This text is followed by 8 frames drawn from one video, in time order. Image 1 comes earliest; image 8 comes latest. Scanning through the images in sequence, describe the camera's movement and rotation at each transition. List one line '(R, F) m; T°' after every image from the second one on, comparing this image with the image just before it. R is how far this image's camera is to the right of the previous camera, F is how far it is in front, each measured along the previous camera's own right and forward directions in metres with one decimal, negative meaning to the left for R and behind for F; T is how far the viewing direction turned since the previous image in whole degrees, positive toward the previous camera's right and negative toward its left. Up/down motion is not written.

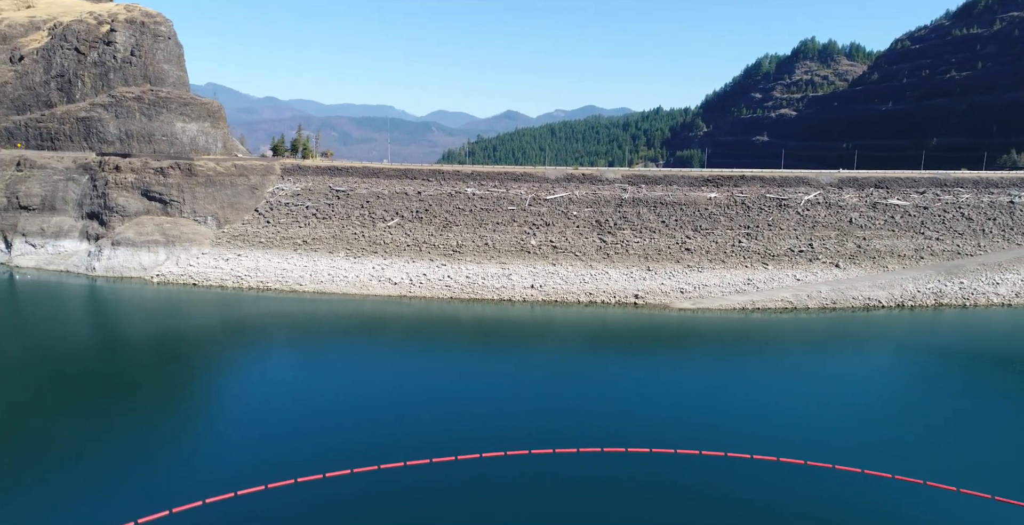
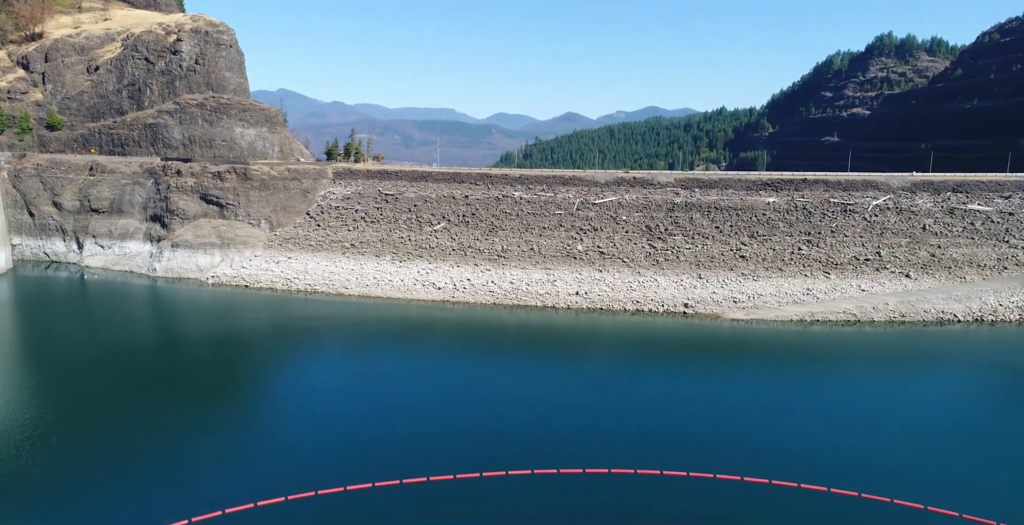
(+0.9, +0.7) m; -5°
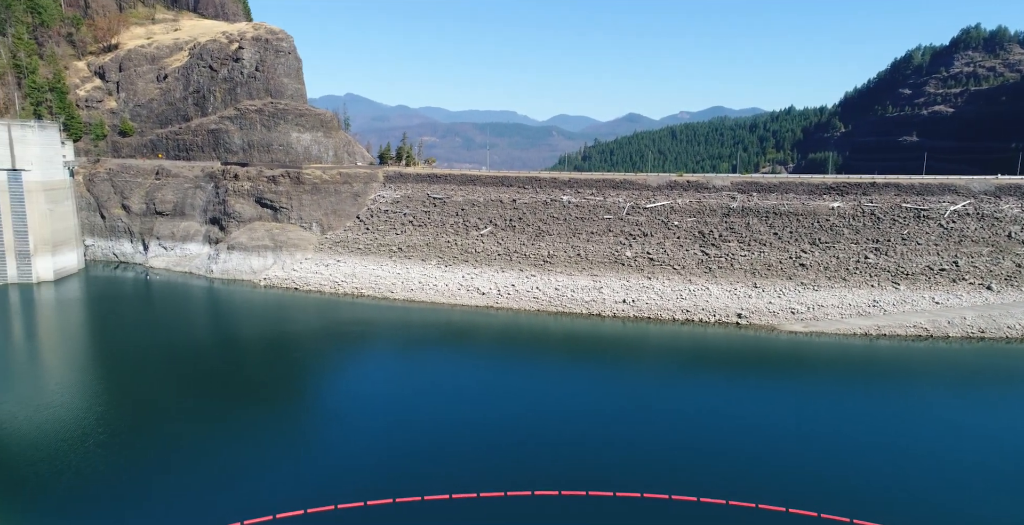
(+0.9, +0.8) m; -5°
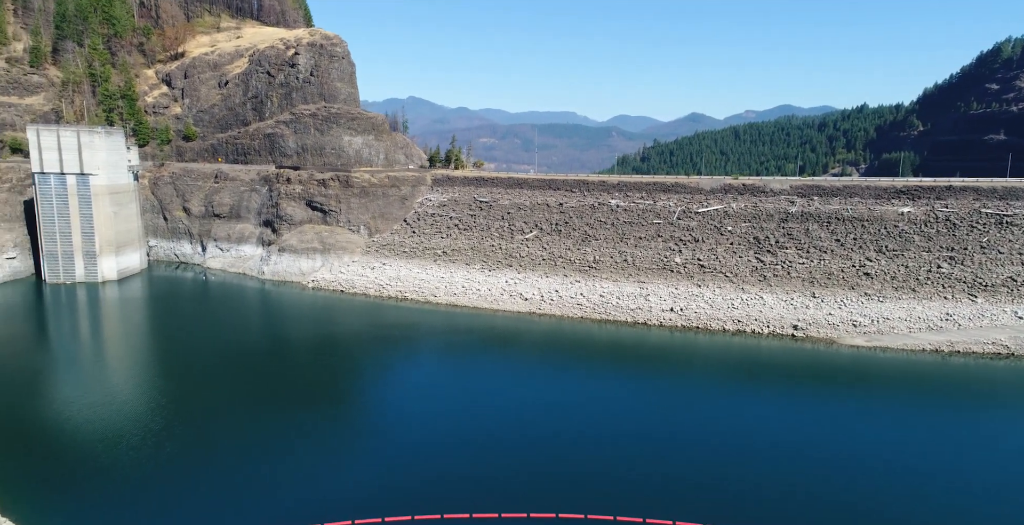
(+0.9, +0.8) m; -5°
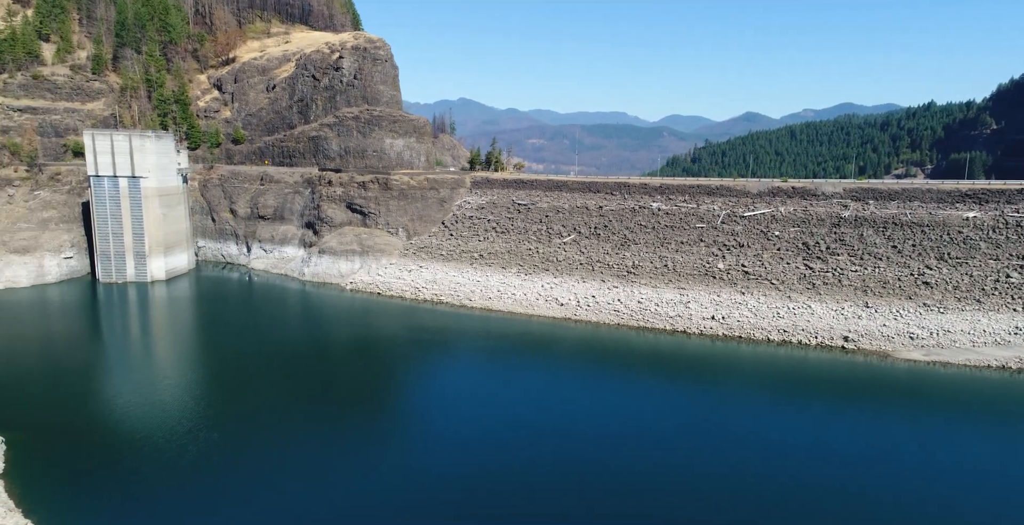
(+0.8, +0.7) m; -4°
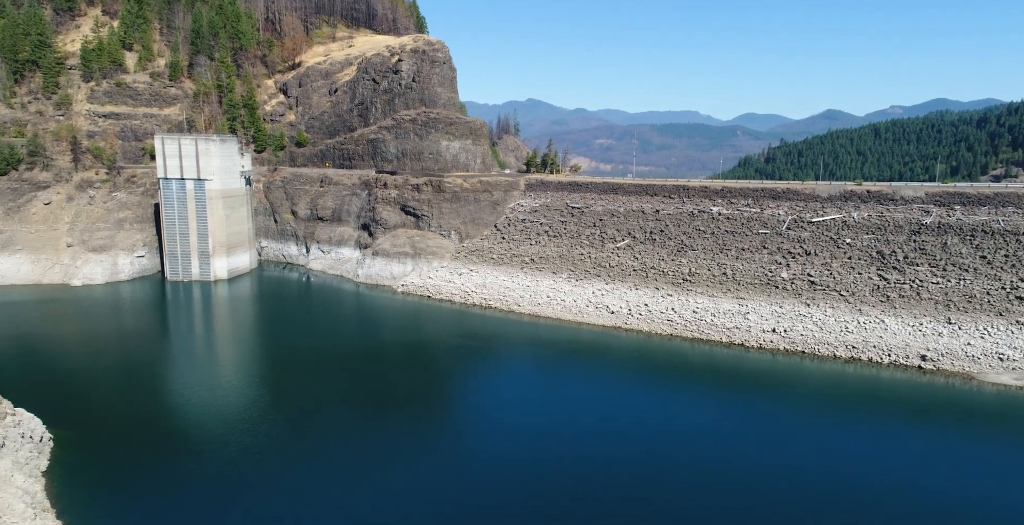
(+1.0, +1.0) m; -6°
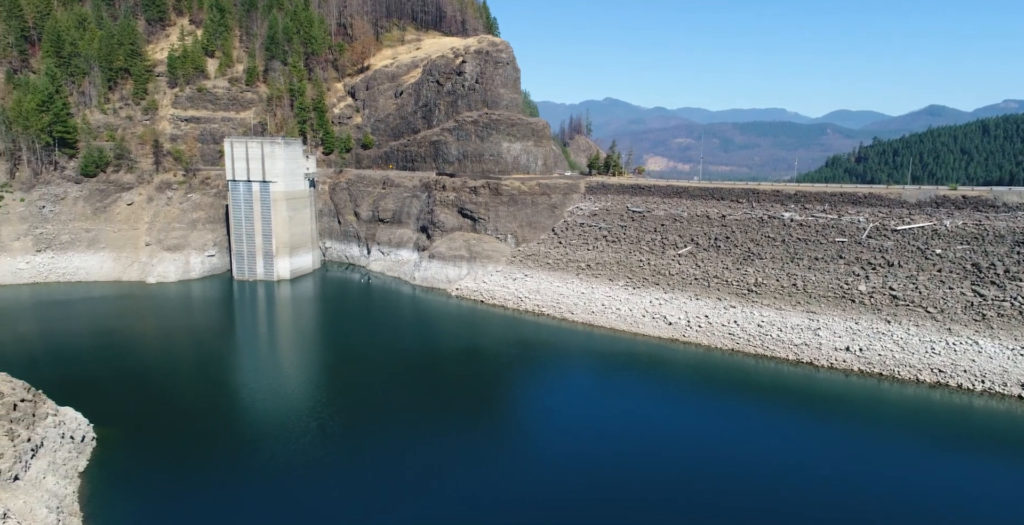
(+1.3, +1.2) m; -7°
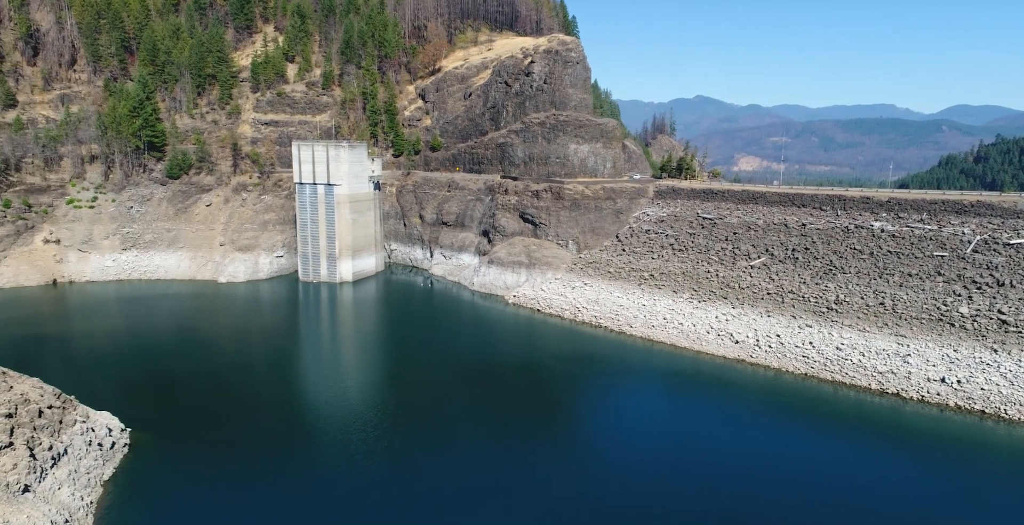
(+1.7, +1.7) m; -8°
